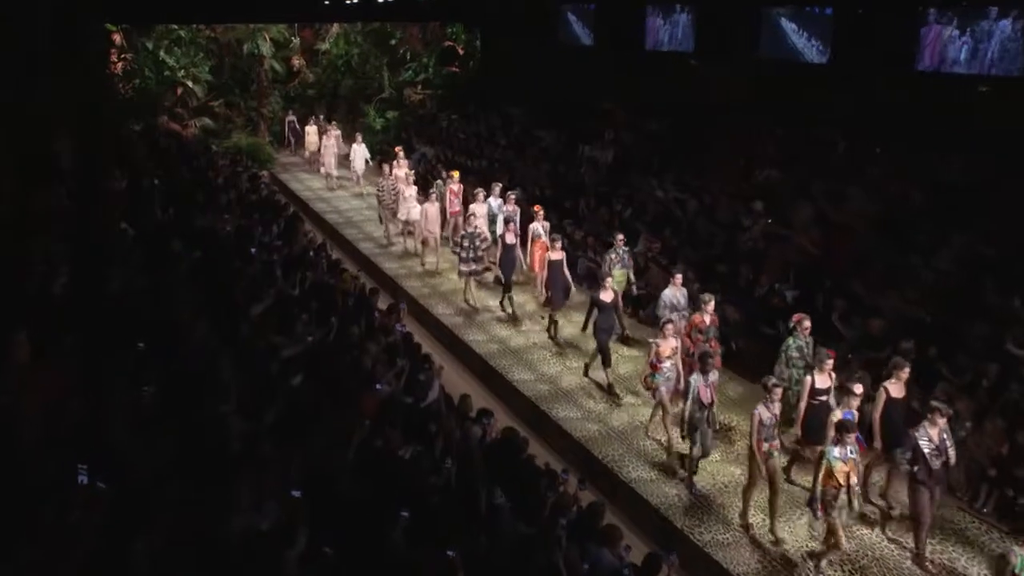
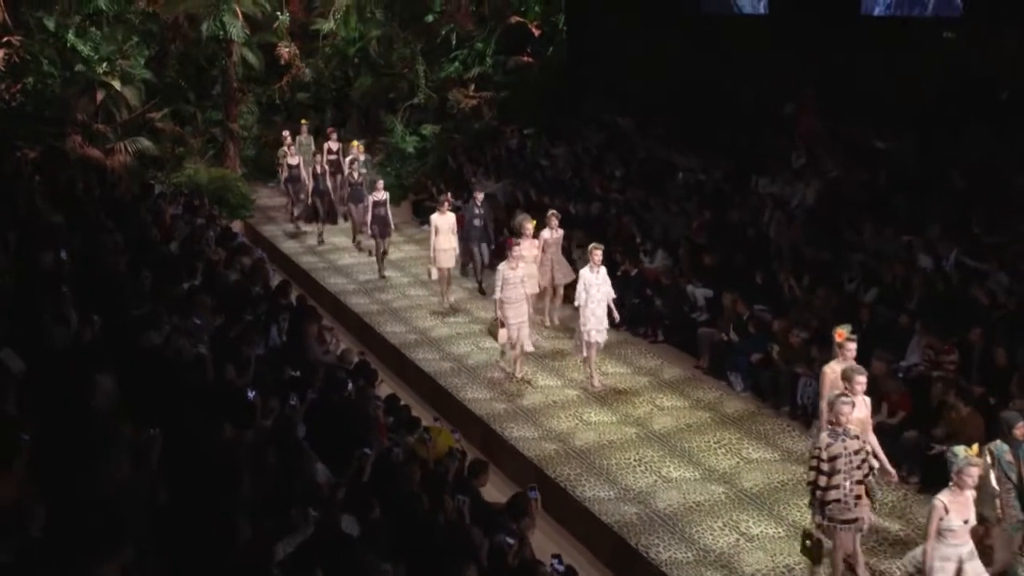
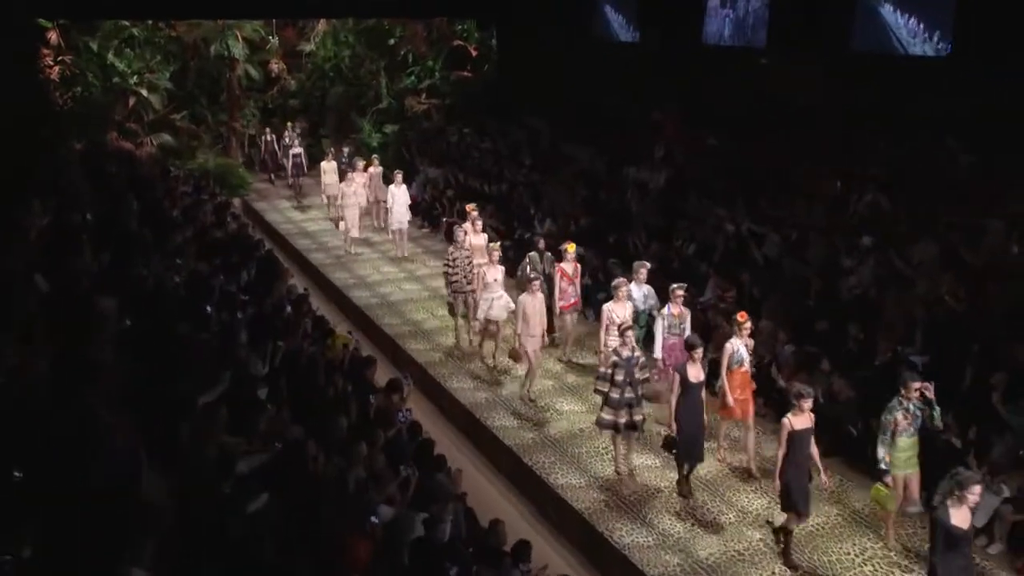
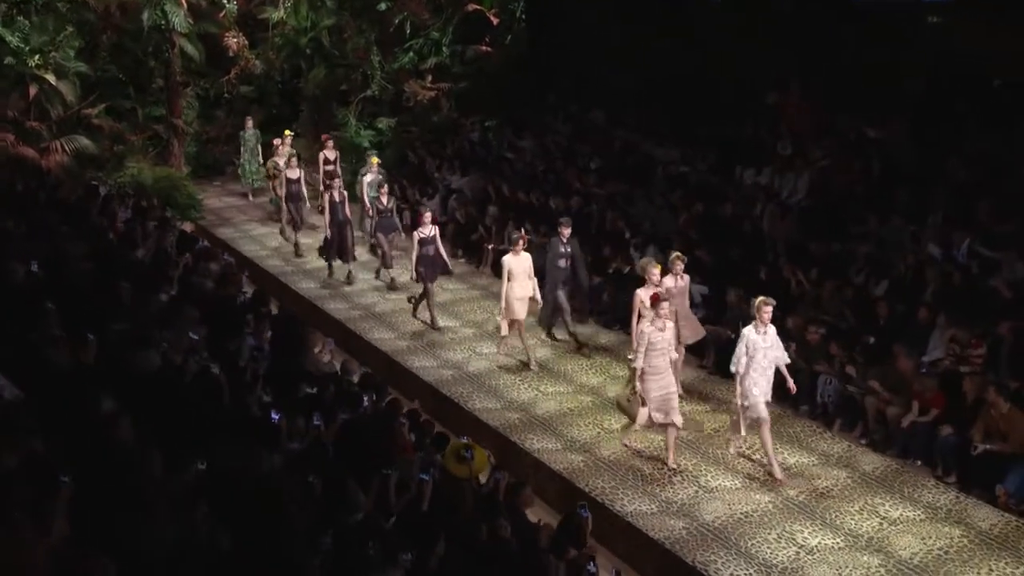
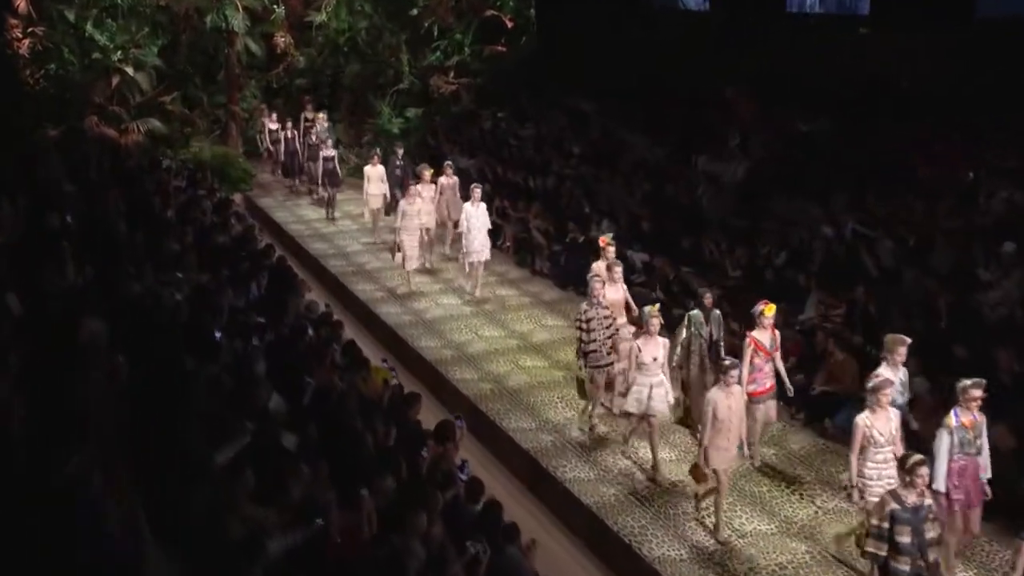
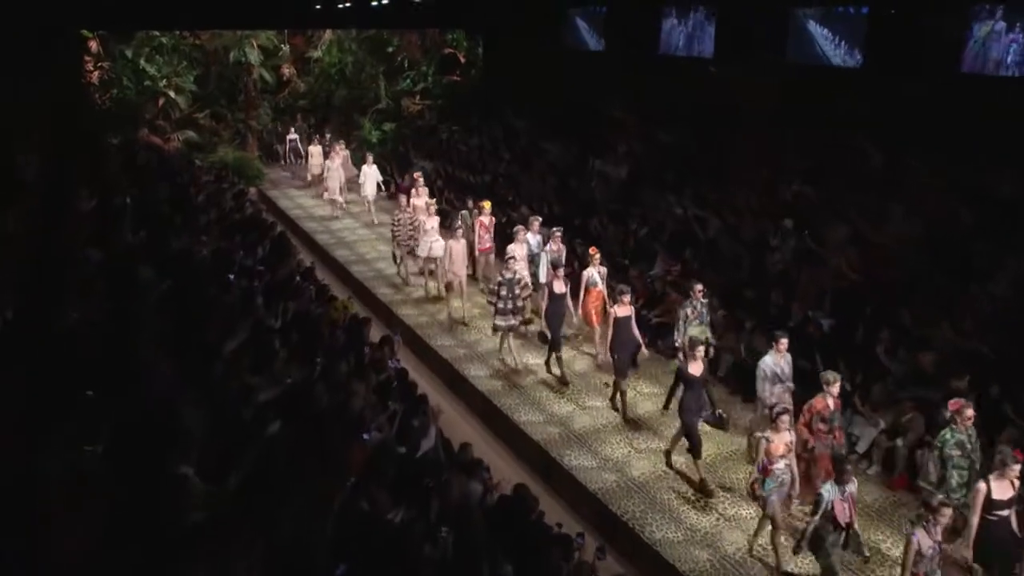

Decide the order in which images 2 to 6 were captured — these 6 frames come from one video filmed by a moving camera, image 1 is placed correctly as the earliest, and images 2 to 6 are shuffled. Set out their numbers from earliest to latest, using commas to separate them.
6, 3, 5, 2, 4
